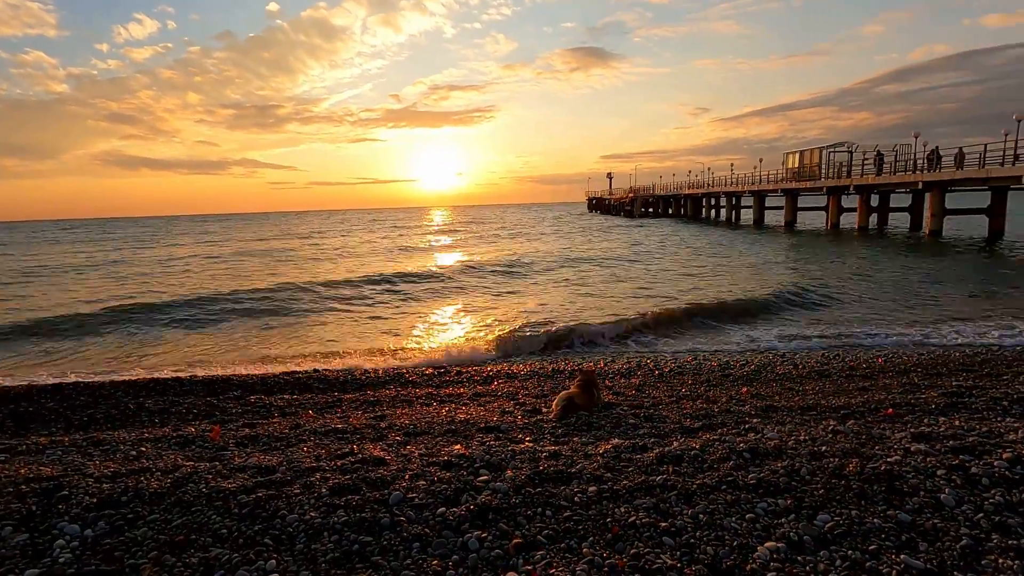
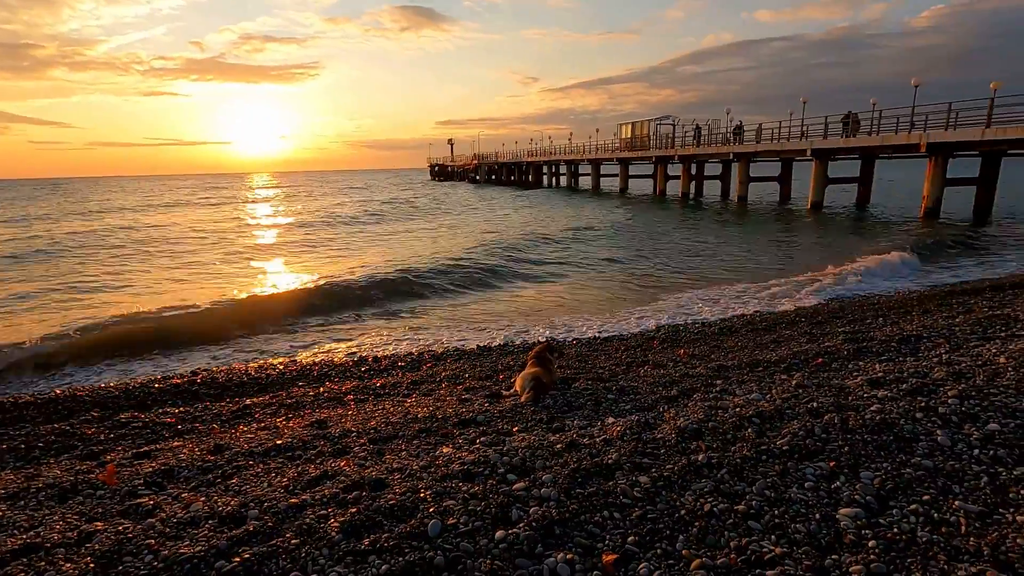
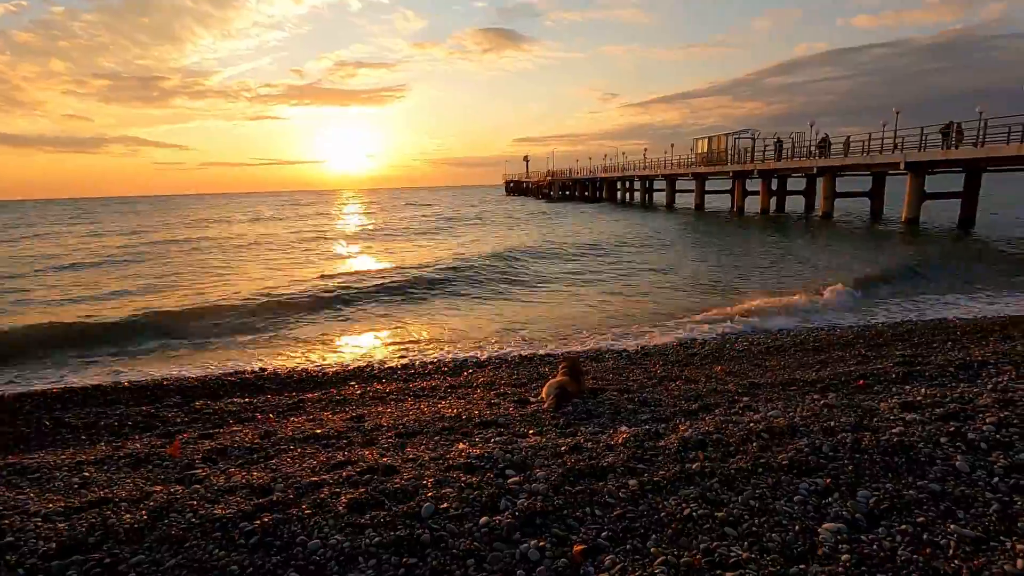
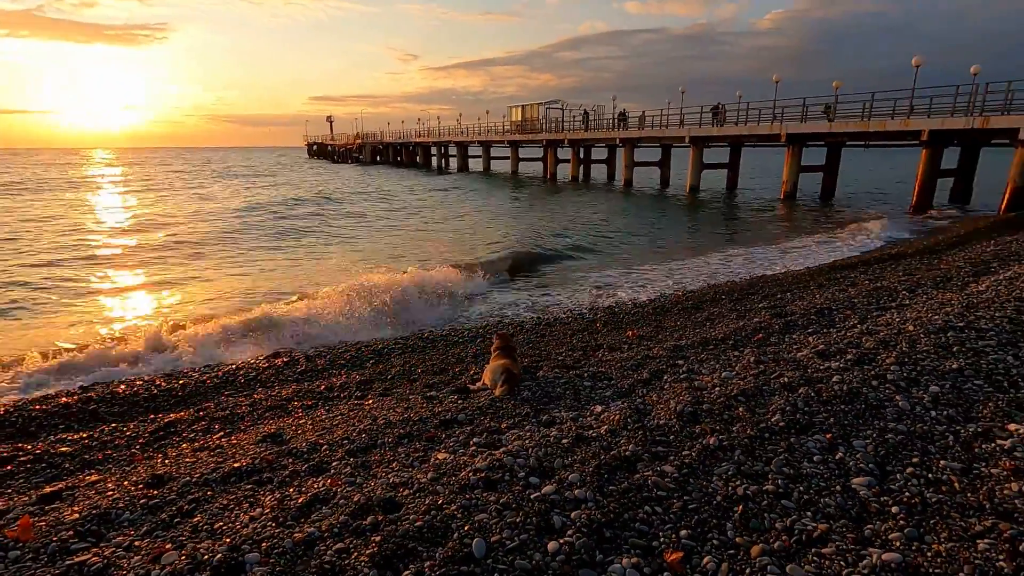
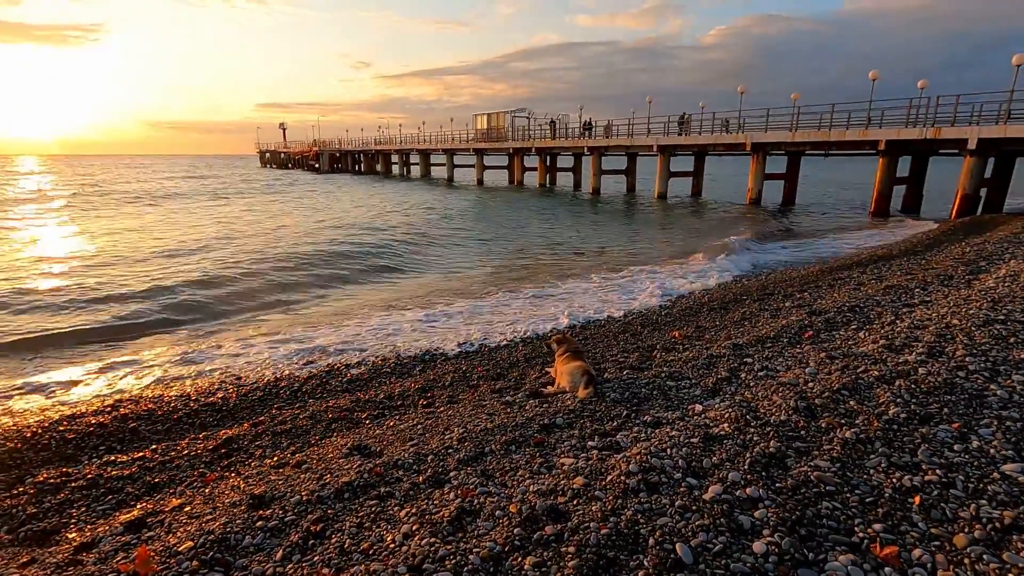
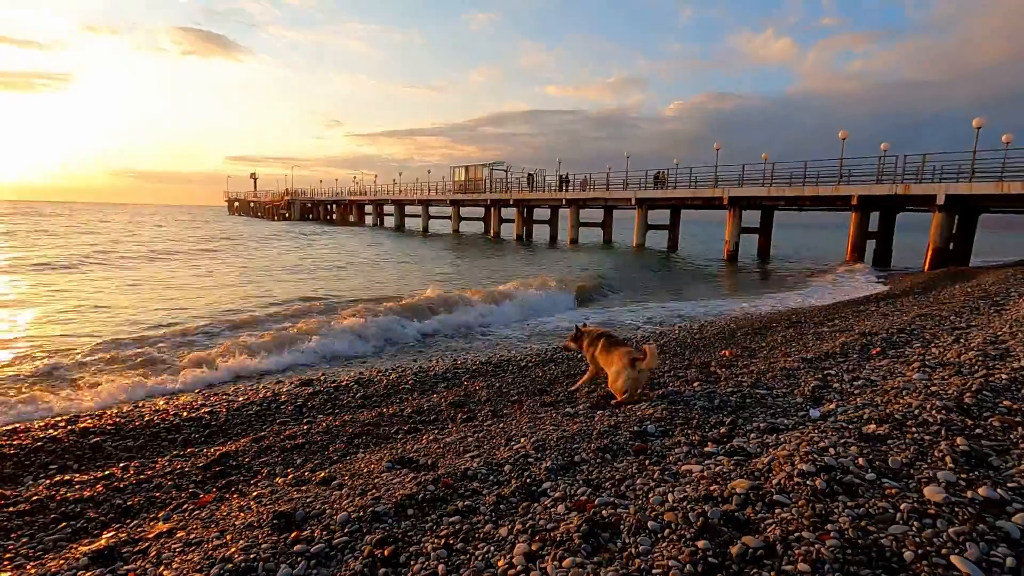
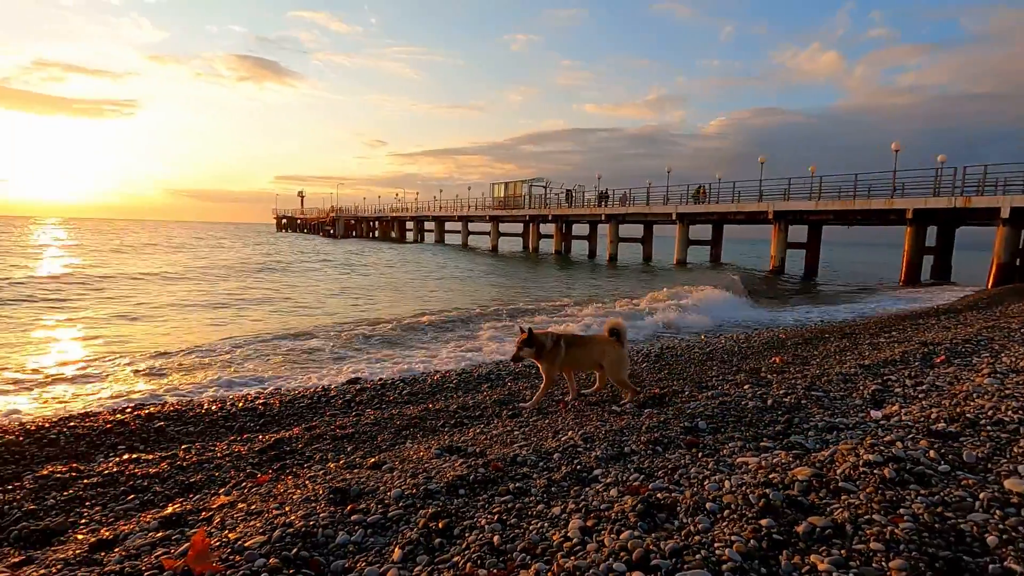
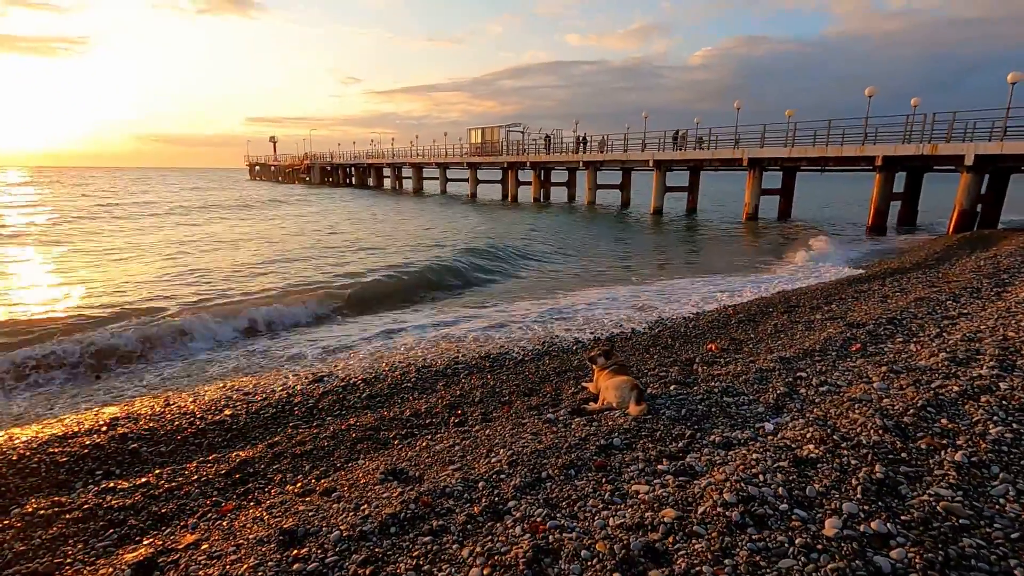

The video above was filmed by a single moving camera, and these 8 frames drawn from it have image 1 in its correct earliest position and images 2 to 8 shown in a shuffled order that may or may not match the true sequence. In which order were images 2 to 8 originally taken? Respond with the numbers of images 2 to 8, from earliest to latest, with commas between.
3, 2, 4, 5, 8, 6, 7
